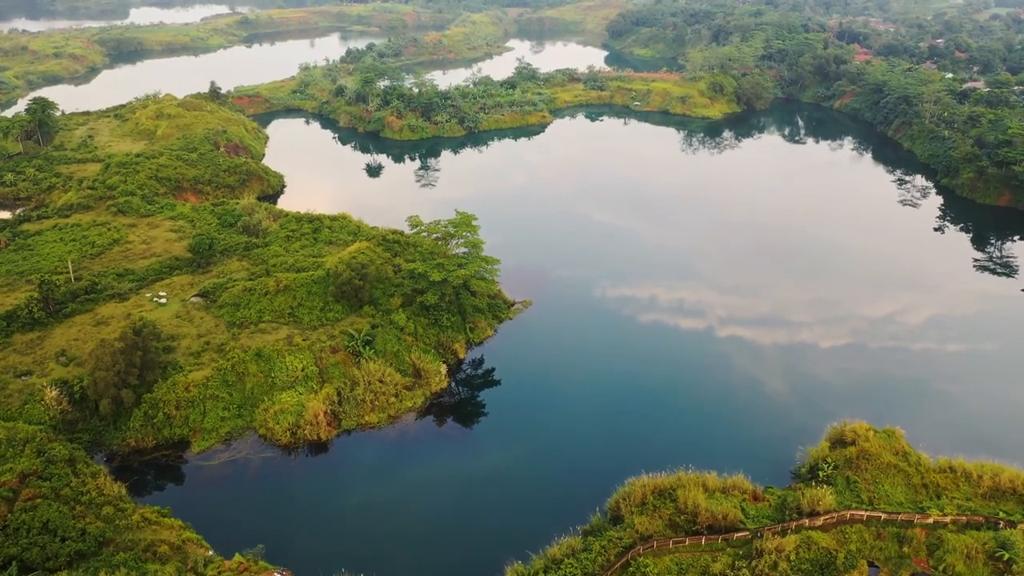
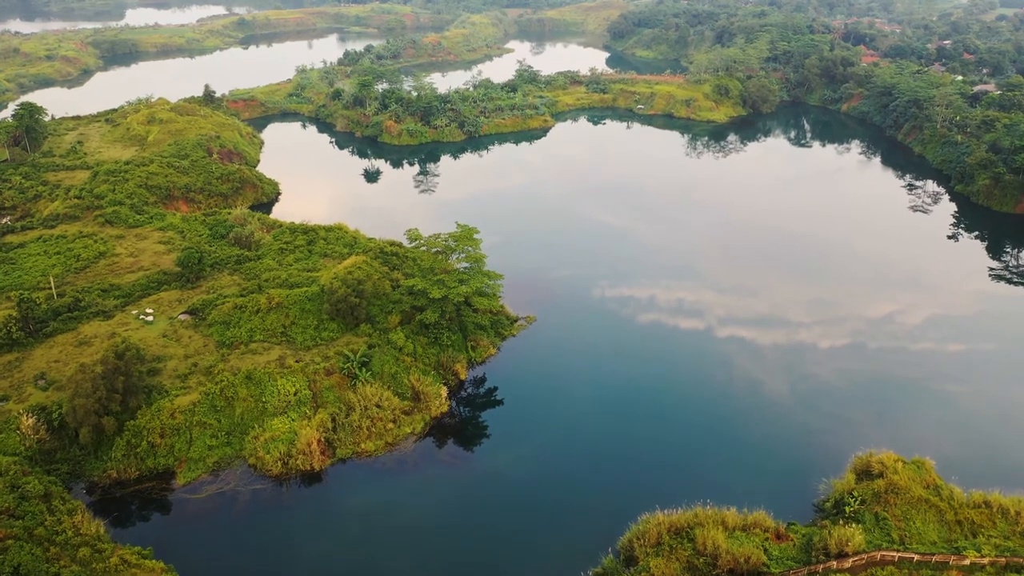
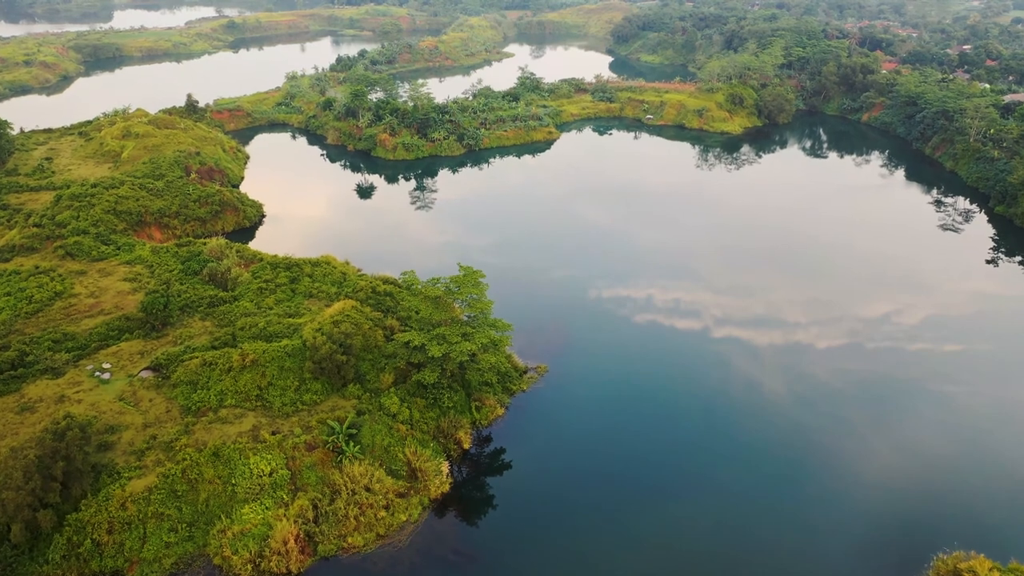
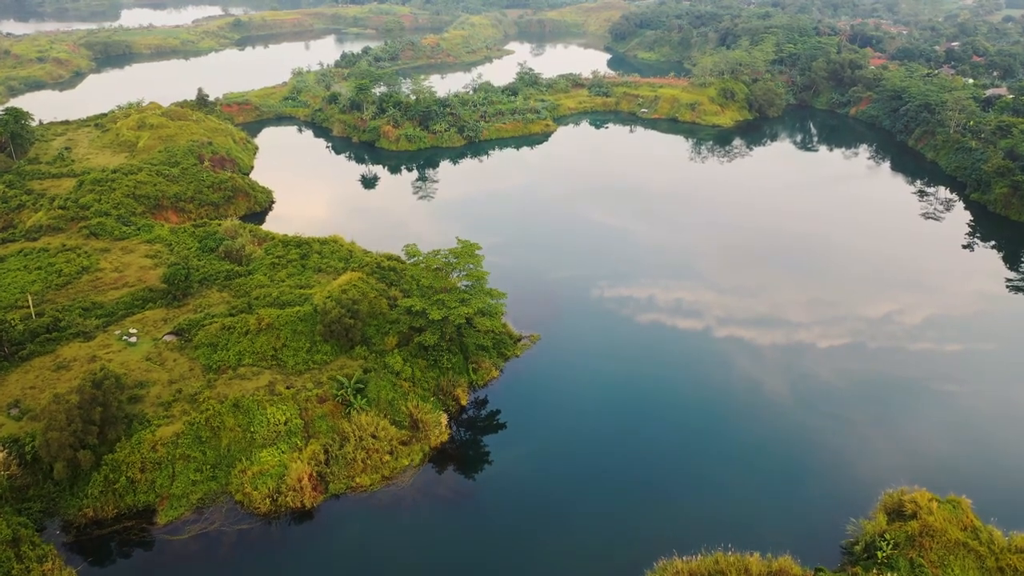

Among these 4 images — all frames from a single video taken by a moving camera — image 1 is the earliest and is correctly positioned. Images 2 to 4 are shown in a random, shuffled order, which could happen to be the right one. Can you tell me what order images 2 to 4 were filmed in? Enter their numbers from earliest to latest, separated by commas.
2, 4, 3
